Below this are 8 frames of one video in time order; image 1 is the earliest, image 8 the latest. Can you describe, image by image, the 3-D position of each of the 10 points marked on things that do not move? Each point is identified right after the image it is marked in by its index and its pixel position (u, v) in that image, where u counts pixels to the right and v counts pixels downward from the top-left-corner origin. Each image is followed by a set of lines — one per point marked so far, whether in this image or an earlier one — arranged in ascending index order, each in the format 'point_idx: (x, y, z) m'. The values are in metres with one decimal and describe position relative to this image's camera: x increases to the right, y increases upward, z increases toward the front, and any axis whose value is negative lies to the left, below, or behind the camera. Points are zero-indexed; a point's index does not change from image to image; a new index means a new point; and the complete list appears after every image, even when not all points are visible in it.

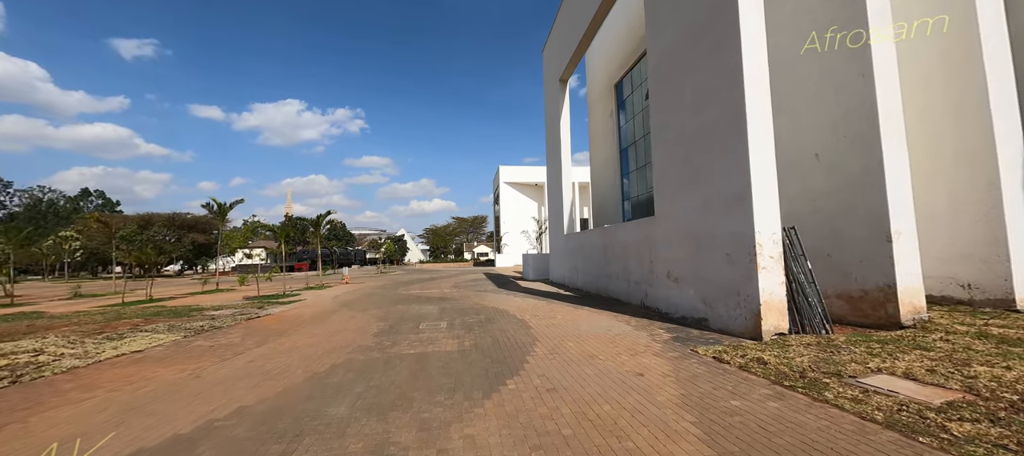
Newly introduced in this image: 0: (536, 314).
0: (+0.6, -2.3, +9.5) m
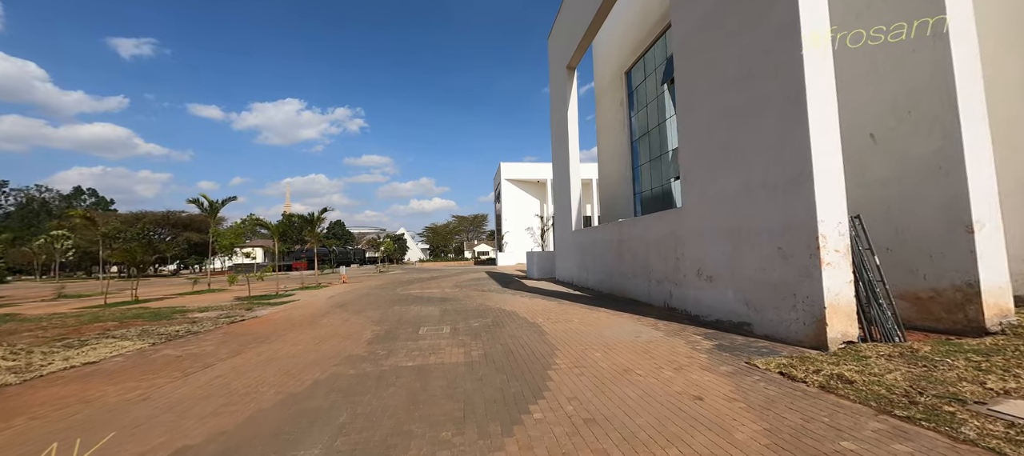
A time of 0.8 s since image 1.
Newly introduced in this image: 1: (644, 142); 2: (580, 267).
0: (+0.9, -2.1, +8.6) m
1: (+5.9, +3.8, +16.0) m
2: (+2.9, -1.6, +15.4) m
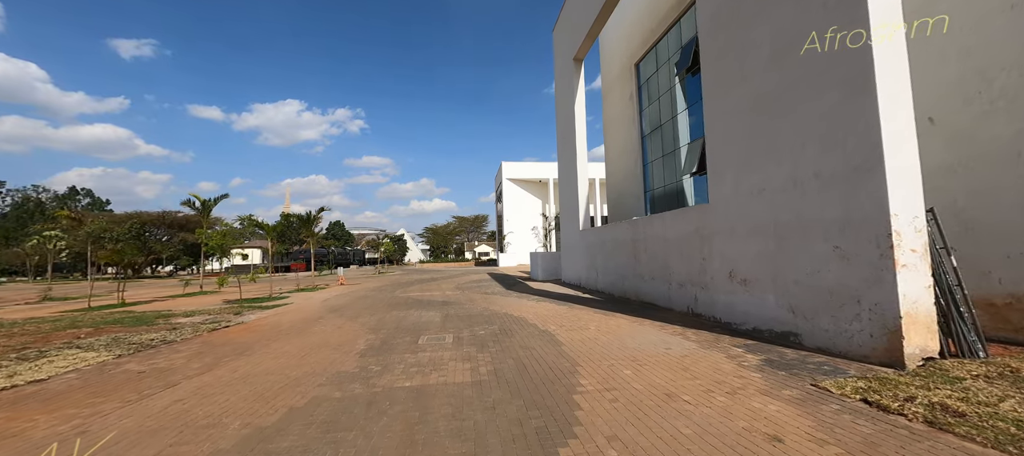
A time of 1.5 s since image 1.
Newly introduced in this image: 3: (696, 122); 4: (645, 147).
0: (+1.1, -2.1, +7.8) m
1: (+6.0, +3.9, +15.2) m
2: (+3.1, -1.6, +14.6) m
3: (+6.6, +3.8, +12.9) m
4: (+5.9, +3.6, +15.8) m
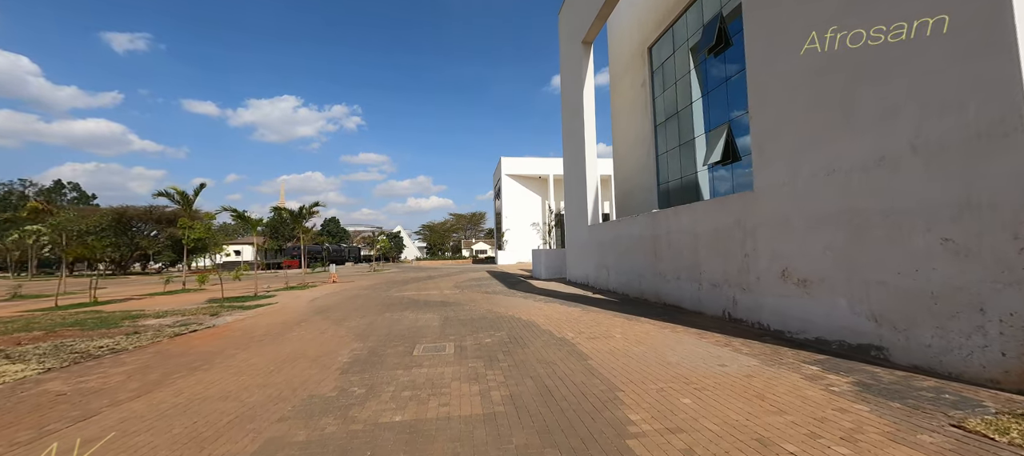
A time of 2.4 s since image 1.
0: (+1.3, -1.9, +6.7) m
1: (+6.2, +4.0, +14.2) m
2: (+3.2, -1.4, +13.5) m
3: (+6.8, +4.0, +11.9) m
4: (+6.0, +3.8, +14.8) m
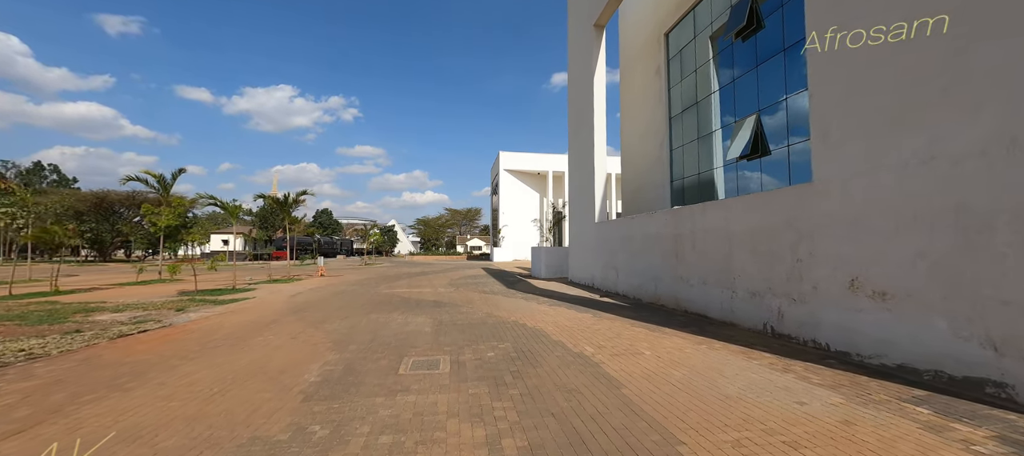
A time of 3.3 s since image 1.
0: (+1.4, -1.8, +5.7) m
1: (+6.4, +4.0, +13.2) m
2: (+3.2, -1.3, +12.5) m
3: (+7.0, +3.9, +10.9) m
4: (+6.2, +3.8, +13.8) m
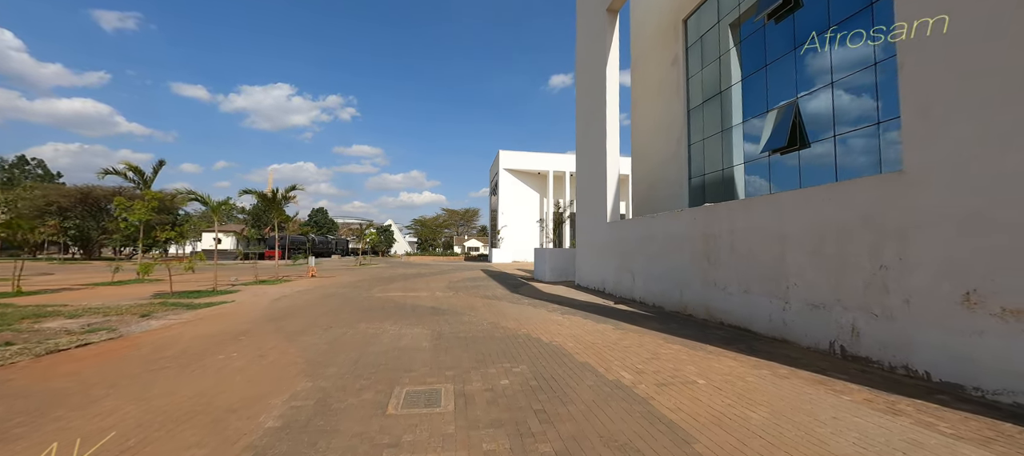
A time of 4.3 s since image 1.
0: (+1.6, -1.8, +4.7) m
1: (+6.6, +4.0, +12.2) m
2: (+3.4, -1.3, +11.5) m
3: (+7.2, +3.9, +9.9) m
4: (+6.4, +3.8, +12.8) m
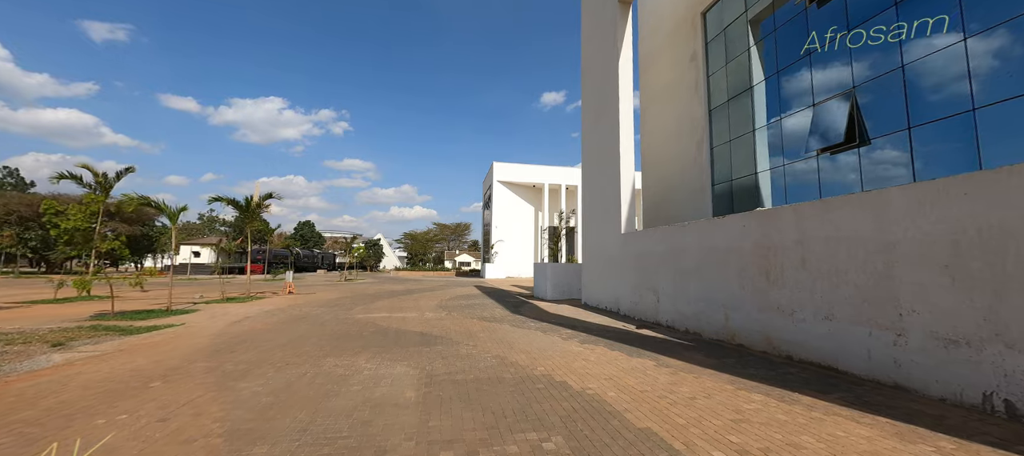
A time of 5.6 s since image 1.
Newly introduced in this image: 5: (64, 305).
0: (+1.9, -1.8, +3.1) m
1: (+6.7, +3.6, +11.0) m
2: (+3.5, -1.7, +10.0) m
3: (+7.4, +3.6, +8.7) m
4: (+6.5, +3.3, +11.6) m
5: (-15.2, -2.6, +12.4) m
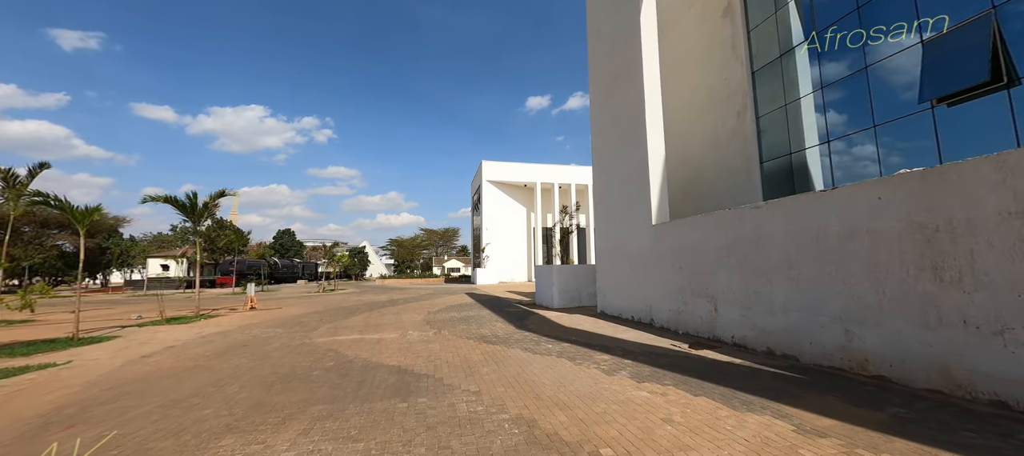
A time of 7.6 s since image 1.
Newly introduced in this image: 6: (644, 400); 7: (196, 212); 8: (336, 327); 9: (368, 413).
0: (+2.2, -1.5, +0.9) m
1: (+6.7, +4.0, +9.0) m
2: (+3.7, -1.4, +7.8) m
3: (+7.4, +4.0, +6.7) m
4: (+6.5, +3.7, +9.5) m
5: (-15.1, -2.8, +9.6) m
6: (+1.4, -1.9, +3.9) m
7: (-14.6, +0.7, +17.1) m
8: (-5.0, -2.8, +10.4) m
9: (-1.5, -1.9, +3.7) m
